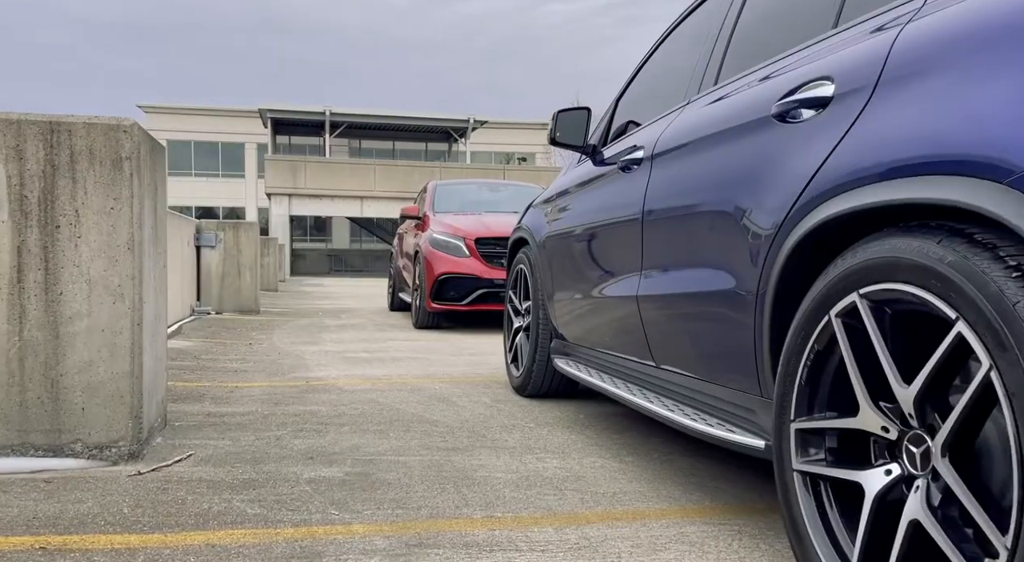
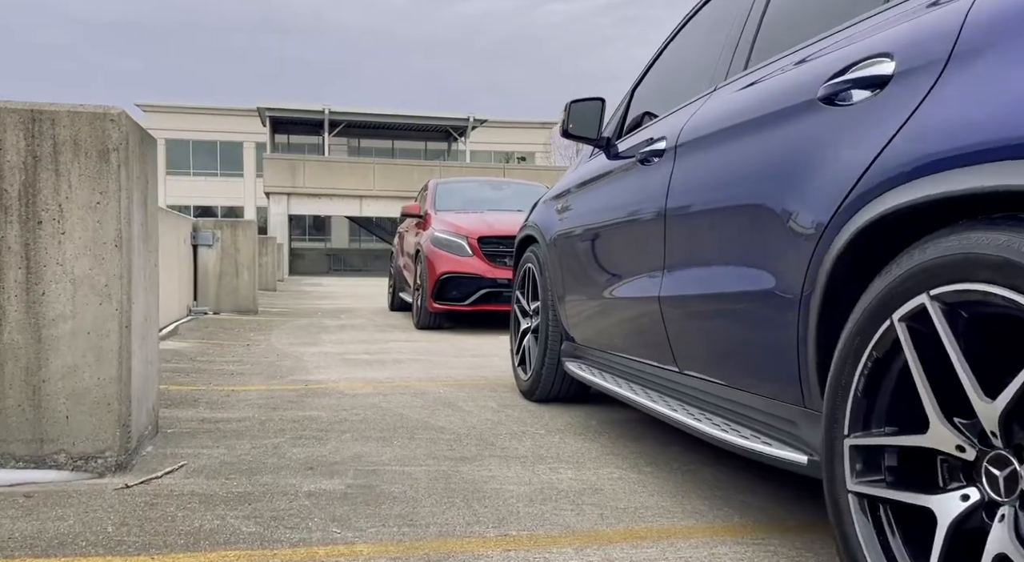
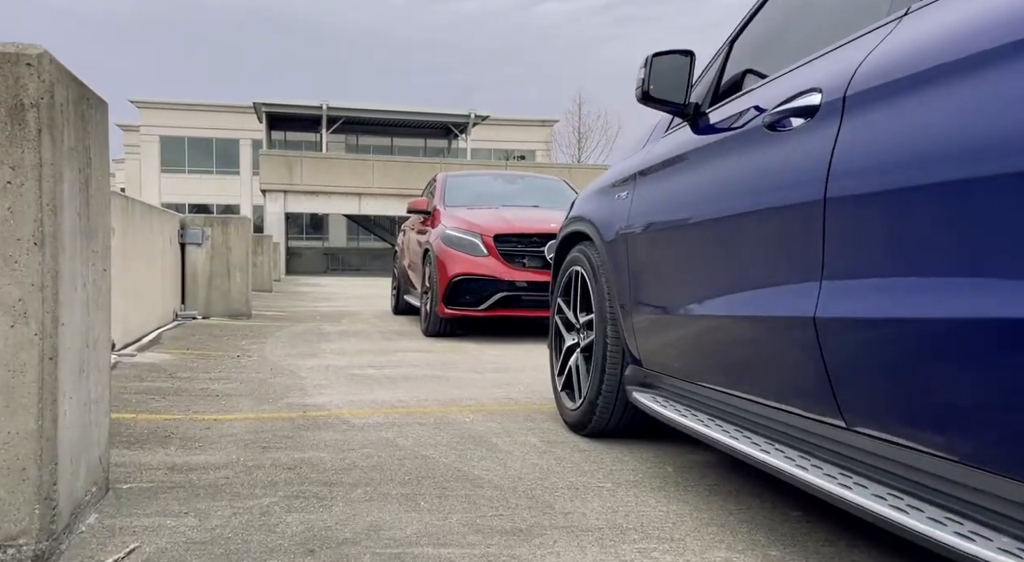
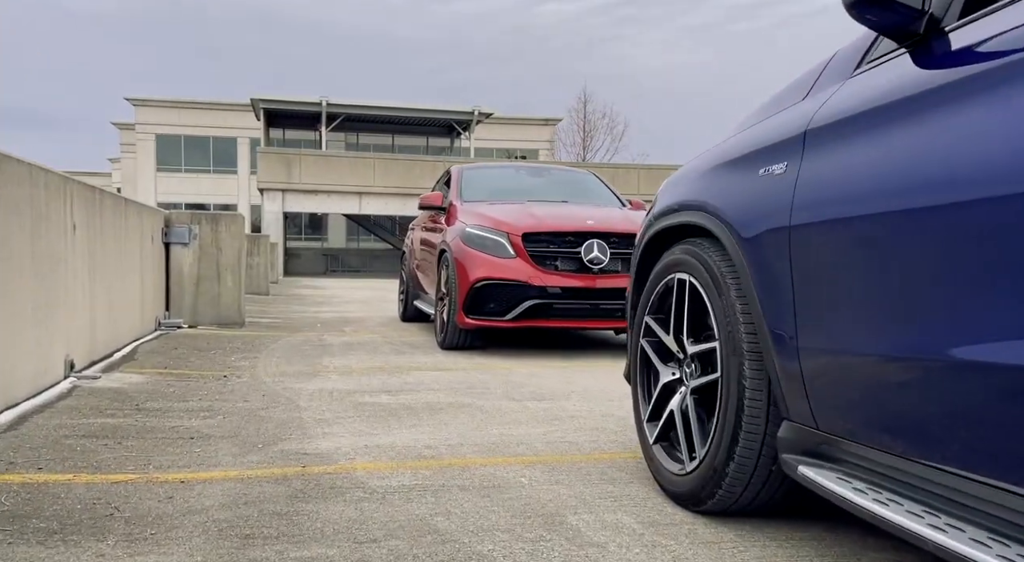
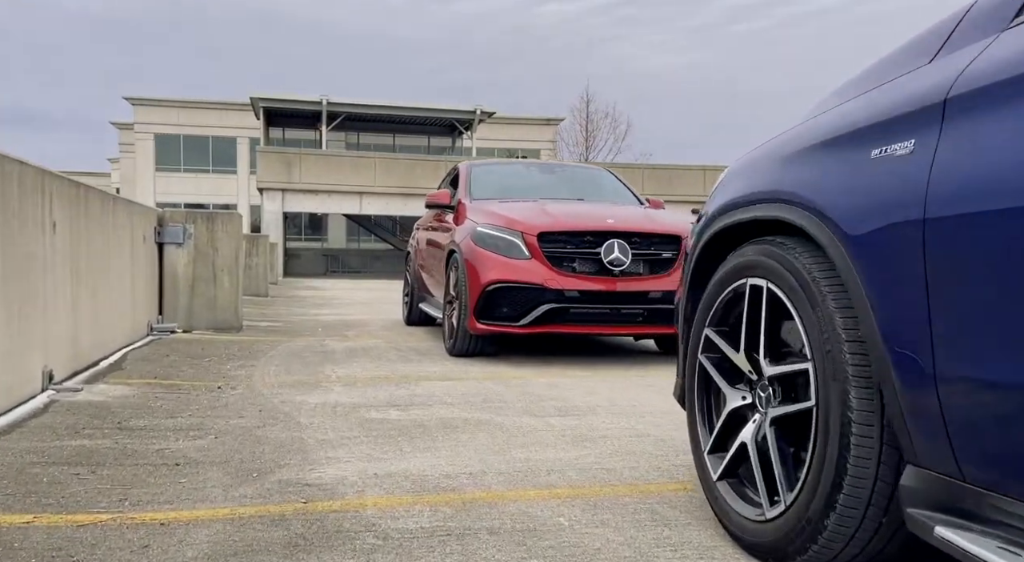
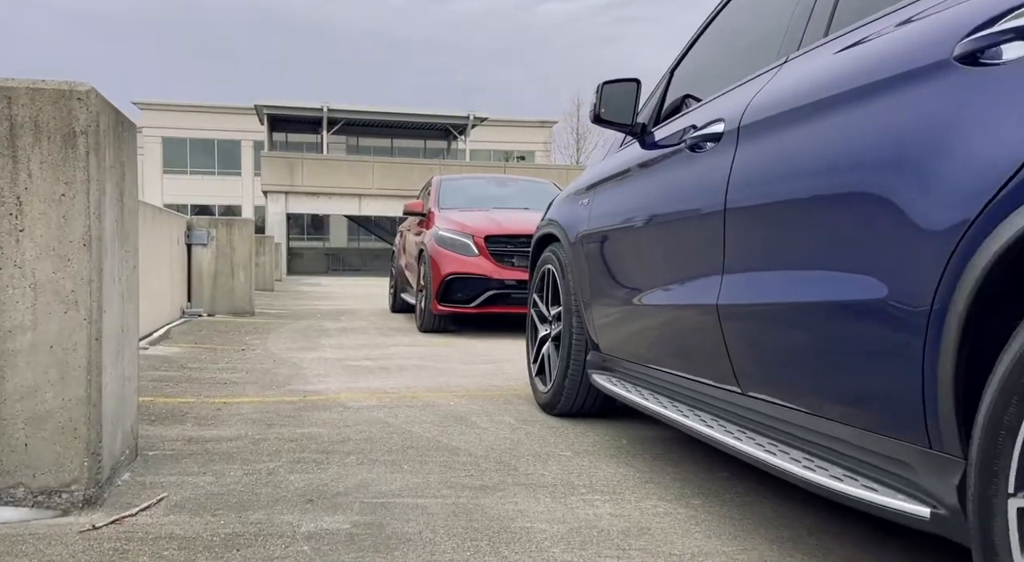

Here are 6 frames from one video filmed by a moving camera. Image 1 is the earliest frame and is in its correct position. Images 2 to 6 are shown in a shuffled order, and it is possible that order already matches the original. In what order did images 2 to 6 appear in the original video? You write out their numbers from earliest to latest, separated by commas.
2, 6, 3, 4, 5
